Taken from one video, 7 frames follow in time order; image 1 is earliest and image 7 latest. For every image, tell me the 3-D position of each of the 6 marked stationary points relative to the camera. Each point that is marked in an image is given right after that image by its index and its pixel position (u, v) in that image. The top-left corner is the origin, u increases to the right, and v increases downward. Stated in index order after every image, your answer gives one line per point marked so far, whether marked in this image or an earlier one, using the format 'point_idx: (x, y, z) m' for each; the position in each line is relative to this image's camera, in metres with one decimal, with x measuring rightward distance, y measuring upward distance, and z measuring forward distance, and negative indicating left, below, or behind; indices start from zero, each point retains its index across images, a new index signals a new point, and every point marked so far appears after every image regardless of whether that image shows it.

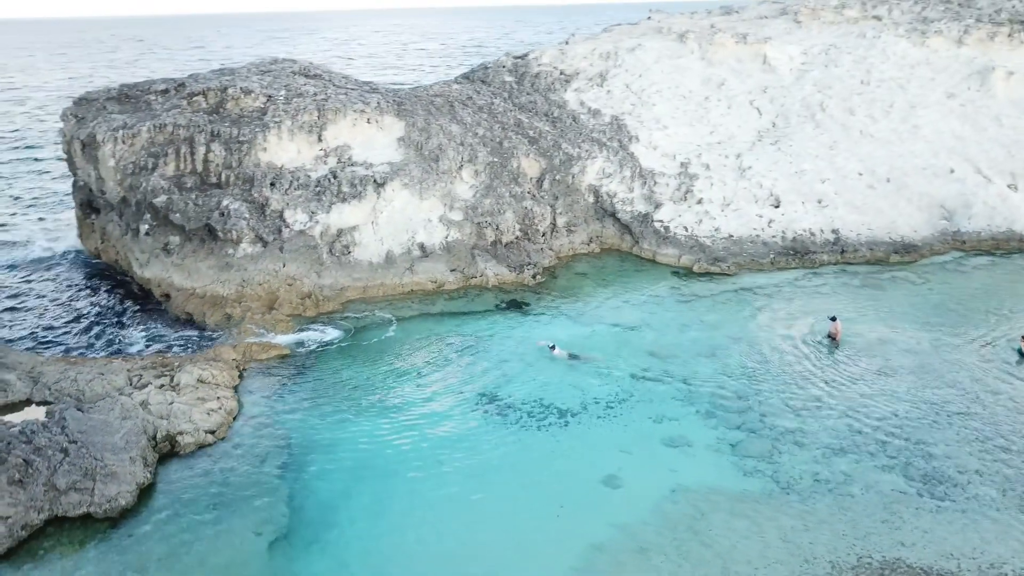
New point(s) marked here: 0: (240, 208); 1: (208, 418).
0: (-6.1, +1.8, +18.5) m
1: (-4.7, -2.0, +12.7) m
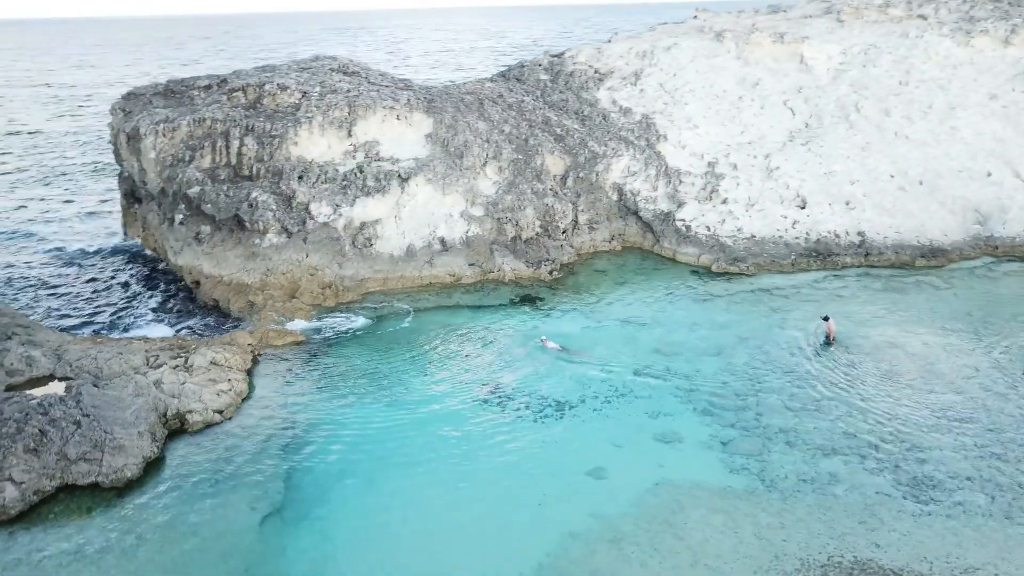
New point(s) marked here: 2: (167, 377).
0: (-5.7, +2.1, +19.2) m
1: (-4.8, -1.8, +13.4) m
2: (-5.6, -1.5, +13.3) m
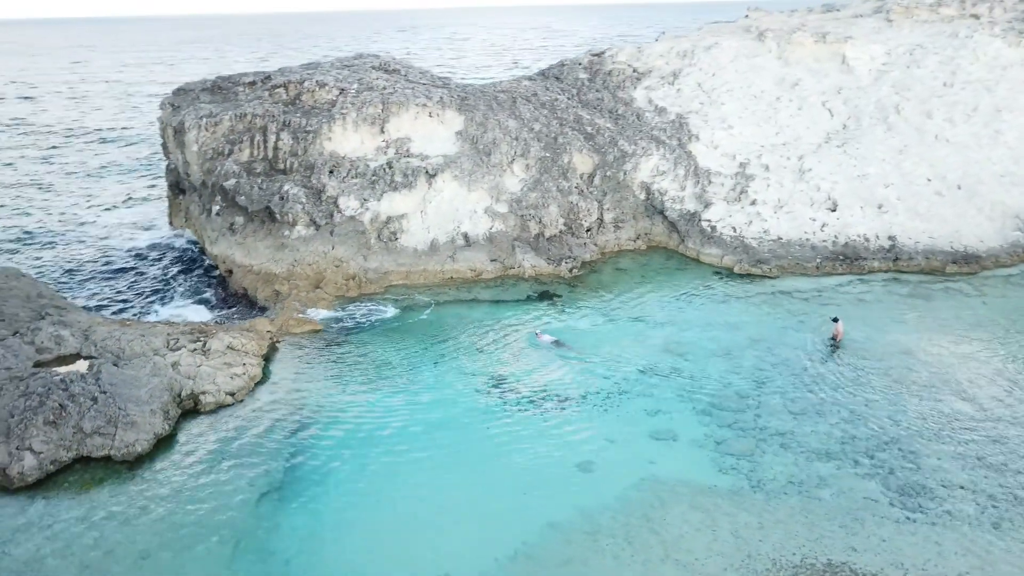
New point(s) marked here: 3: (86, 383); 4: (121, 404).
0: (-5.2, +2.3, +19.8) m
1: (-4.8, -1.6, +14.0) m
2: (-5.6, -1.2, +14.0) m
3: (-6.6, -1.5, +12.7) m
4: (-6.0, -1.8, +12.5) m
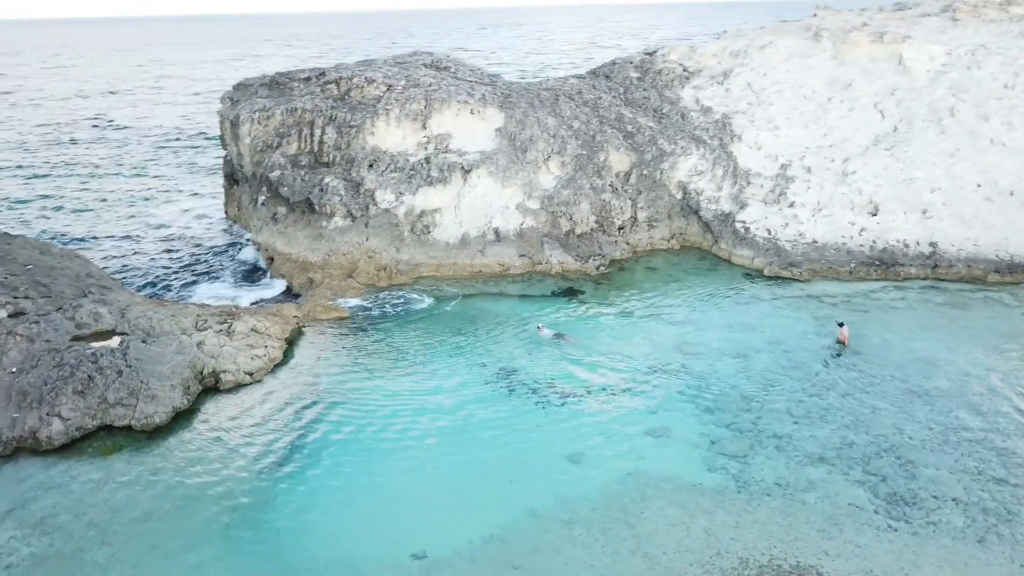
0: (-4.4, +2.6, +20.6) m
1: (-4.7, -1.3, +14.7) m
2: (-5.5, -0.9, +14.8) m
3: (-6.6, -1.1, +13.6) m
4: (-6.0, -1.5, +13.4) m
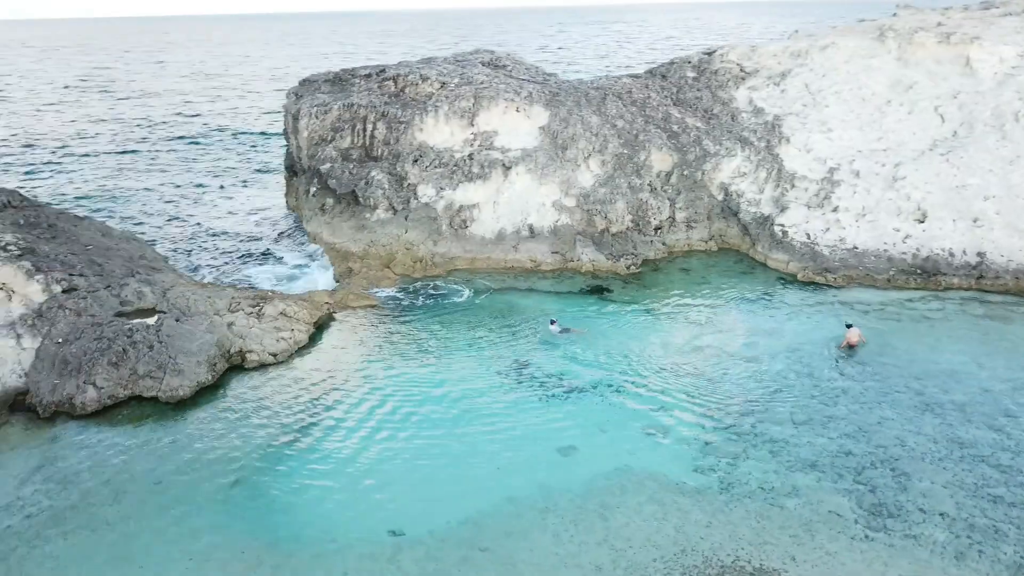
0: (-3.4, +2.8, +21.3) m
1: (-4.5, -1.1, +15.5) m
2: (-5.2, -0.6, +15.7) m
3: (-6.5, -0.8, +14.6) m
4: (-6.0, -1.2, +14.4) m
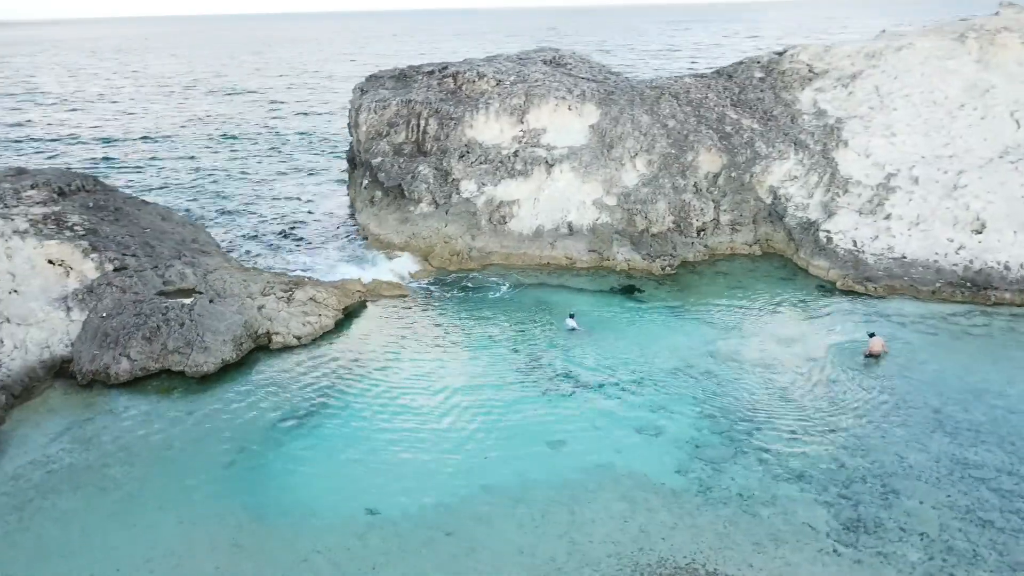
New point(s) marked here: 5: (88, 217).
0: (-2.3, +3.1, +21.9) m
1: (-4.2, -0.8, +16.3) m
2: (-4.9, -0.3, +16.5) m
3: (-6.3, -0.4, +15.6) m
4: (-5.8, -0.8, +15.3) m
5: (-9.7, +1.7, +18.8) m
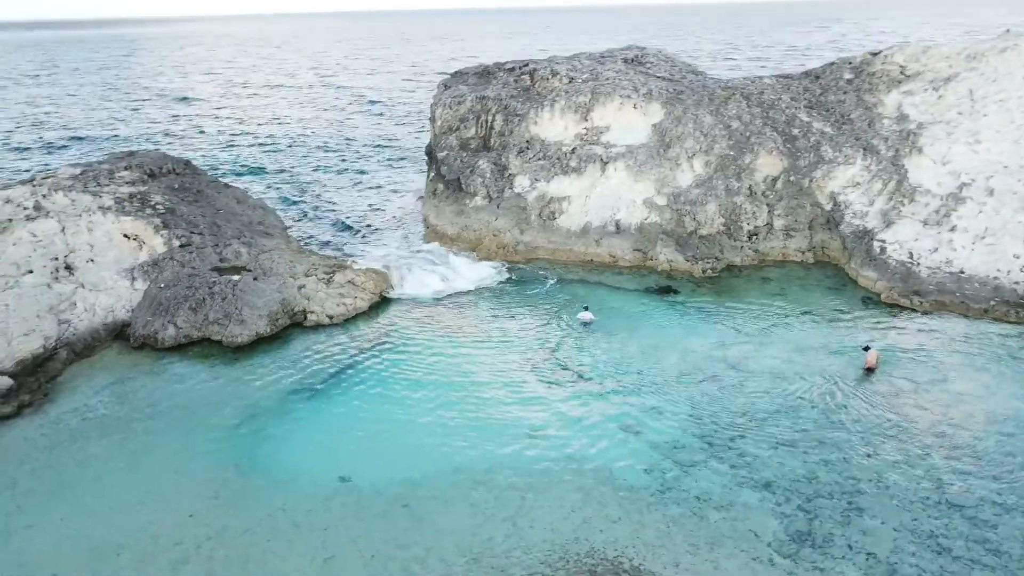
0: (-0.8, +3.3, +22.5) m
1: (-3.7, -0.4, +17.4) m
2: (-4.4, +0.1, +17.7) m
3: (-5.9, 0.0, +17.1) m
4: (-5.5, -0.4, +16.6) m
5: (-8.7, +2.3, +20.7) m
